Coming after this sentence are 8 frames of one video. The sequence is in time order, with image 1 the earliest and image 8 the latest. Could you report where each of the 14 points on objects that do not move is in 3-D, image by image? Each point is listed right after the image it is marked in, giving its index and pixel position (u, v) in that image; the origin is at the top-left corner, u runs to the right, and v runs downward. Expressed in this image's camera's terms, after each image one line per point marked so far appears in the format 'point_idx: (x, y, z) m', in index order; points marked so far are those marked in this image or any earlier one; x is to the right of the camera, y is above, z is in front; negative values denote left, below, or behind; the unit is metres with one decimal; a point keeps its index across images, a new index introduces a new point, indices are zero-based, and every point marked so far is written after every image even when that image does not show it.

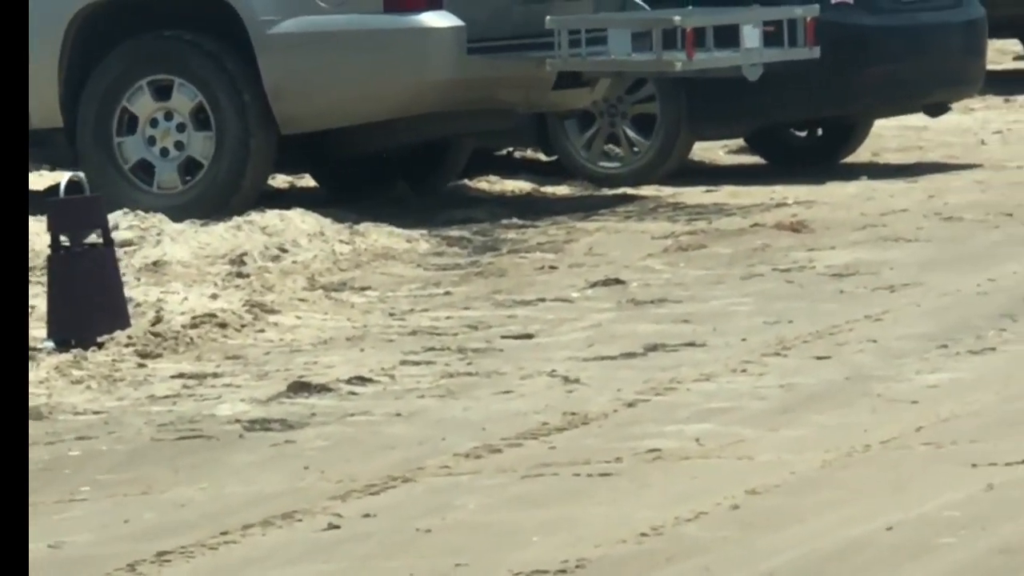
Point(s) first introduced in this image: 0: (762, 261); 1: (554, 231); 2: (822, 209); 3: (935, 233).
0: (+0.7, +0.1, +7.9) m
1: (+0.1, +0.2, +8.6) m
2: (+1.0, +0.2, +9.0) m
3: (+1.2, +0.2, +8.4) m
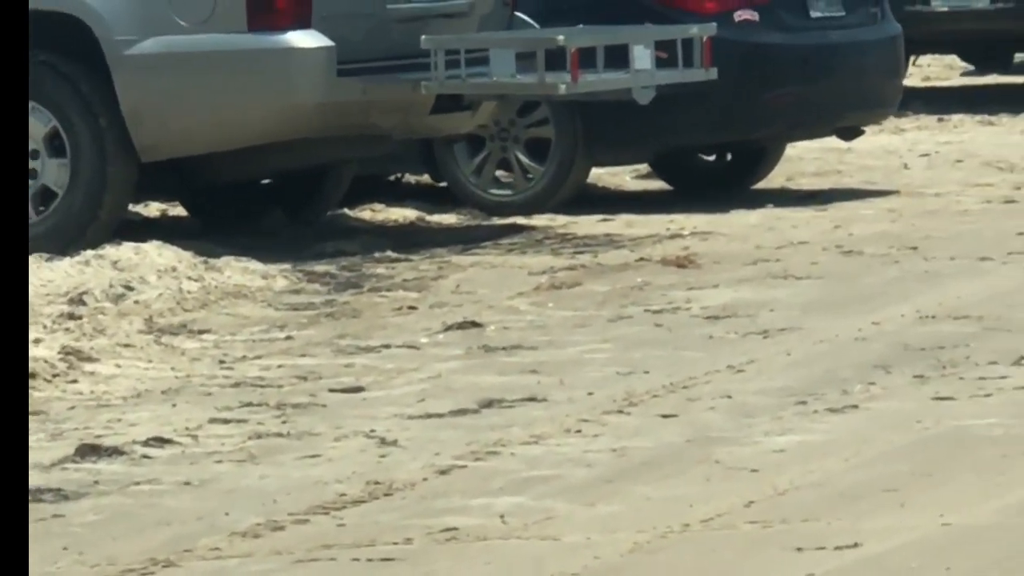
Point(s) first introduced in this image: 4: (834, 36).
0: (+0.3, 0.0, +7.3) m
1: (-0.2, +0.1, +8.1) m
2: (+0.6, +0.1, +8.4) m
3: (+0.9, +0.1, +7.8) m
4: (+1.0, +0.8, +9.3) m
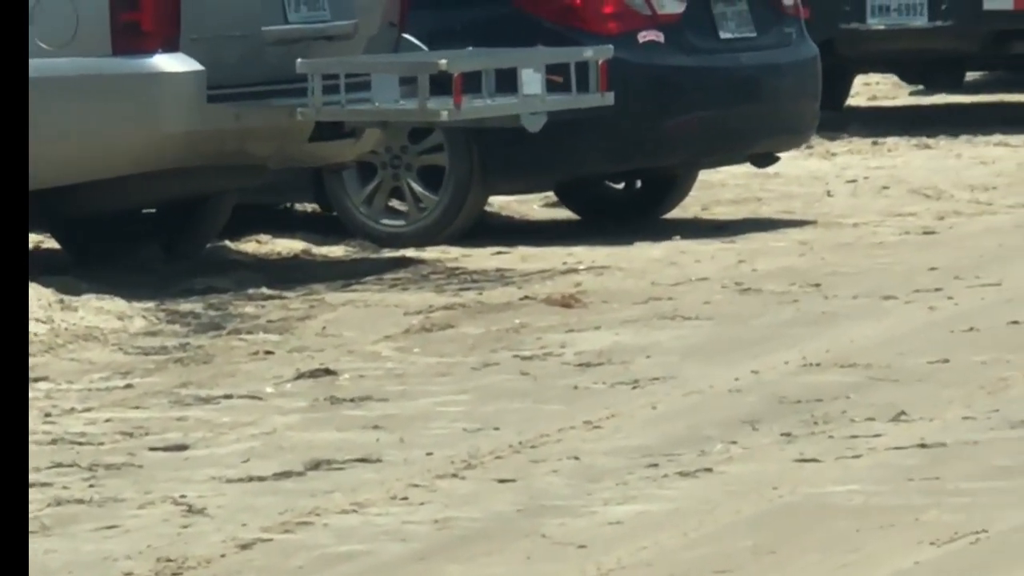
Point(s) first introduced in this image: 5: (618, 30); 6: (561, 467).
0: (0.0, -0.1, +6.8) m
1: (-0.6, 0.0, +7.6) m
2: (+0.3, 0.0, +8.0) m
3: (+0.5, -0.1, +7.3) m
4: (+0.7, +0.7, +8.8) m
5: (+0.3, +0.8, +8.6) m
6: (+0.1, -0.3, +5.4) m
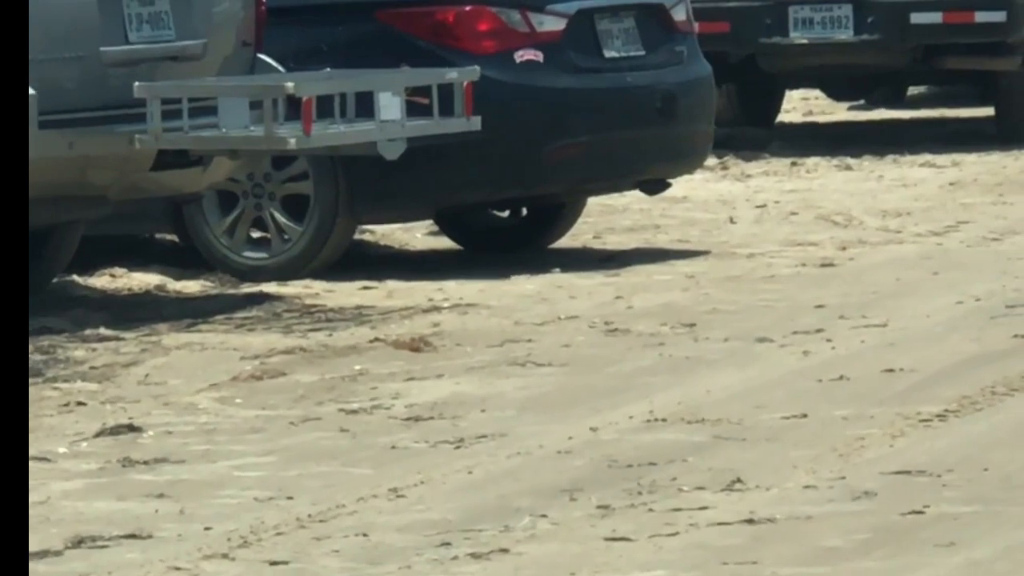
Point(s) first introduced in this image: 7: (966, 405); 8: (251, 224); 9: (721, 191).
0: (-0.4, -0.2, +6.3) m
1: (-0.9, -0.1, +7.0) m
2: (-0.1, -0.1, +7.4) m
3: (+0.2, -0.2, +6.8) m
4: (+0.3, +0.6, +8.2) m
5: (0.0, +0.7, +8.0) m
6: (-0.3, -0.4, +4.8) m
7: (+0.9, -0.2, +5.8) m
8: (-0.7, +0.2, +8.2) m
9: (+0.7, +0.3, +10.0) m
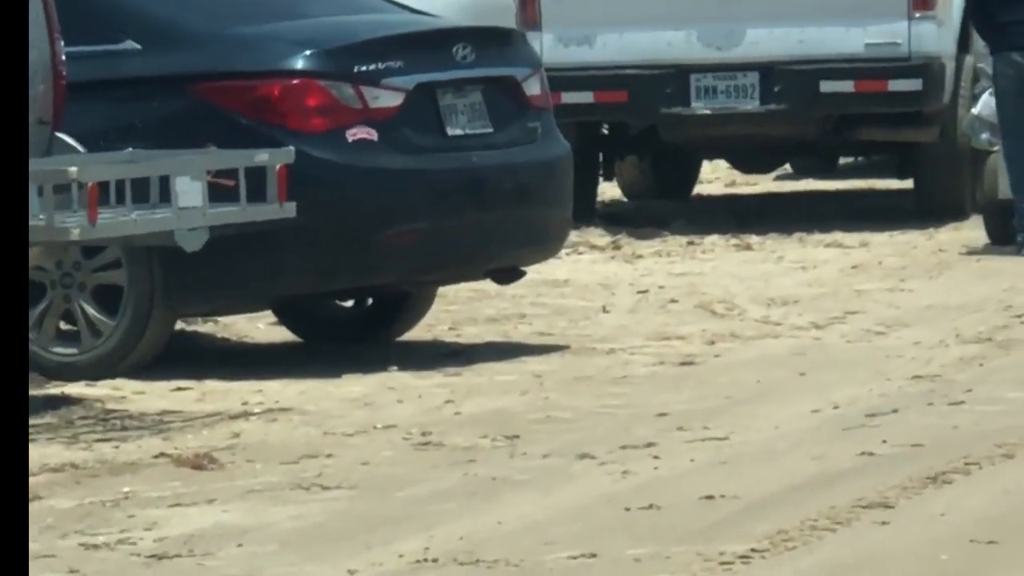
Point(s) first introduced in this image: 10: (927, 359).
0: (-0.8, -0.5, +5.6) m
1: (-1.4, -0.4, +6.3) m
2: (-0.5, -0.3, +6.7) m
3: (-0.3, -0.4, +6.1) m
4: (-0.1, +0.3, +7.5) m
5: (-0.5, +0.4, +7.4) m
6: (-0.7, -0.6, +4.1) m
7: (+0.5, -0.5, +5.1) m
8: (-1.2, -0.1, +7.5) m
9: (+0.3, 0.0, +9.3) m
10: (+1.1, -0.2, +7.3) m
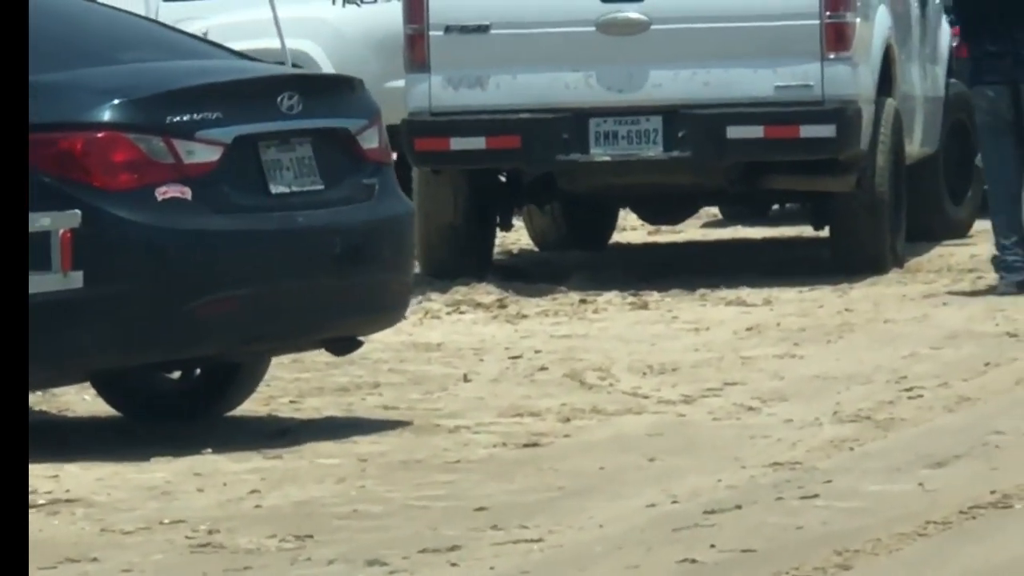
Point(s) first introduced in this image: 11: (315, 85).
0: (-1.2, -0.6, +4.9) m
1: (-1.8, -0.5, +5.7) m
2: (-0.9, -0.5, +6.0) m
3: (-0.7, -0.5, +5.4) m
4: (-0.5, +0.2, +6.9) m
5: (-0.9, +0.2, +6.7) m
6: (-1.2, -0.8, +3.4) m
7: (+0.1, -0.6, +4.4) m
8: (-1.6, -0.2, +6.8) m
9: (-0.1, -0.1, +8.6) m
10: (+0.6, -0.4, +6.6) m
11: (-0.5, +0.5, +7.0) m
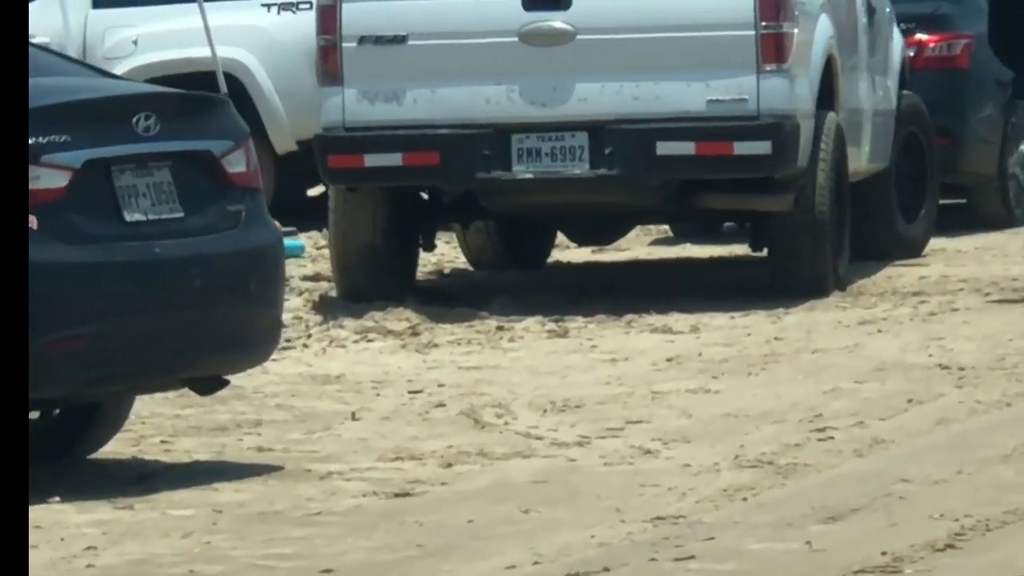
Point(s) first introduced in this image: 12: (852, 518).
0: (-1.5, -0.7, +4.4) m
1: (-2.1, -0.6, +5.2) m
2: (-1.2, -0.6, +5.5) m
3: (-1.0, -0.6, +4.9) m
4: (-0.8, +0.1, +6.4) m
5: (-1.2, +0.2, +6.2) m
6: (-1.5, -0.9, +2.9) m
7: (-0.2, -0.7, +3.9) m
8: (-1.9, -0.3, +6.3) m
9: (-0.4, -0.2, +8.1) m
10: (+0.4, -0.4, +6.1) m
11: (-0.8, +0.4, +6.5) m
12: (+0.7, -0.5, +5.8) m
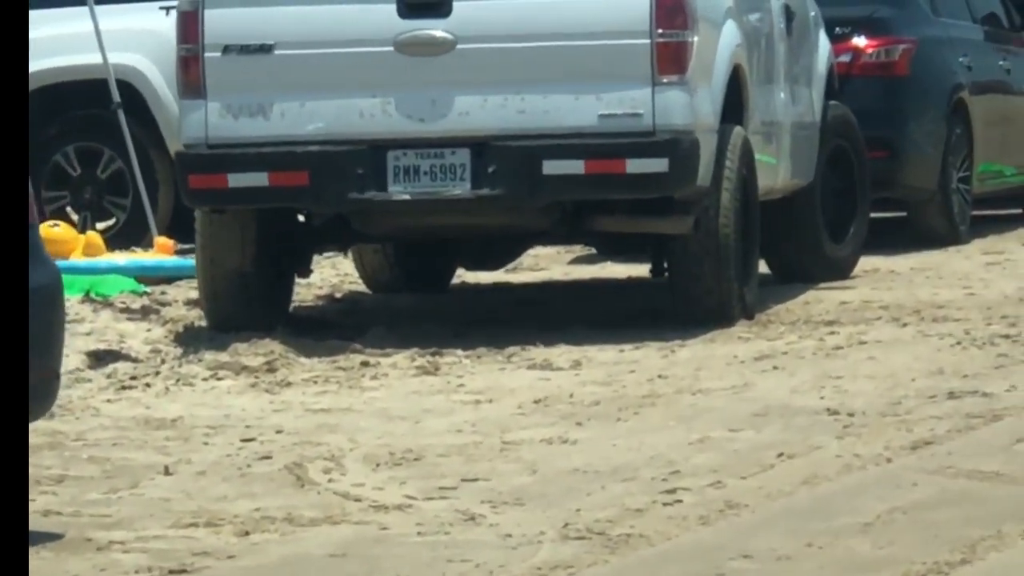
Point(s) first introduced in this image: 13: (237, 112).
0: (-2.0, -0.8, +3.7) m
1: (-2.5, -0.7, +4.5) m
2: (-1.6, -0.7, +4.8) m
3: (-1.4, -0.7, +4.2) m
4: (-1.2, 0.0, +5.7) m
5: (-1.6, +0.1, +5.5) m
6: (-1.9, -1.0, +2.3) m
7: (-0.7, -0.8, +3.2) m
8: (-2.3, -0.4, +5.6) m
9: (-0.7, -0.3, +7.4) m
10: (0.0, -0.5, +5.4) m
11: (-1.2, +0.3, +5.9) m
12: (+0.3, -0.6, +5.0) m
13: (-0.8, +0.5, +8.6) m
